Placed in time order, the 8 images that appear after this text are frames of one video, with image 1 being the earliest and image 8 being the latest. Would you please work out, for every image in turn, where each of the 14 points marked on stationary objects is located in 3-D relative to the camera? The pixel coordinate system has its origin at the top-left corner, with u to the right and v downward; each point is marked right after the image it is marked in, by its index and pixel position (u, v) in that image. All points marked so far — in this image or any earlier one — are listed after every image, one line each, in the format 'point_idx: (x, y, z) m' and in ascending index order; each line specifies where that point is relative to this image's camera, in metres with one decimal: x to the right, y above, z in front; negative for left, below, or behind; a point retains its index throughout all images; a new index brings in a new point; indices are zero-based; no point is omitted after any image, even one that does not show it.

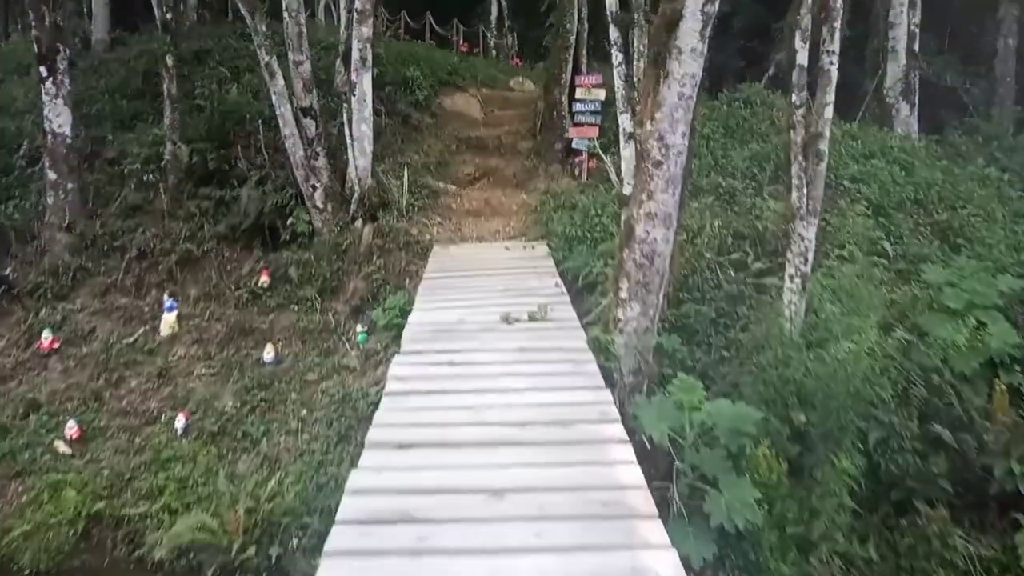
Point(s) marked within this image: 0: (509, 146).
0: (0.0, +1.7, +9.7) m
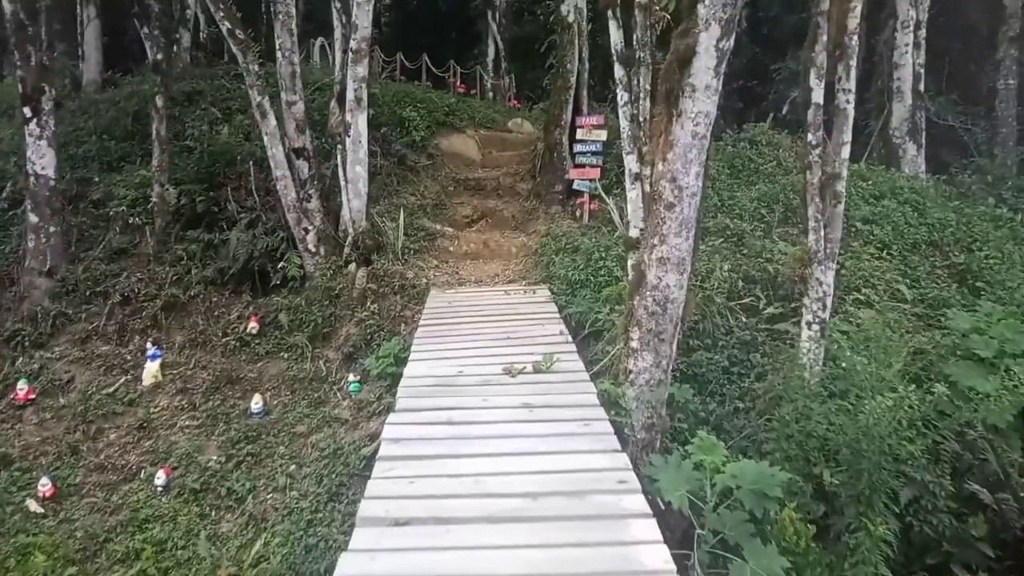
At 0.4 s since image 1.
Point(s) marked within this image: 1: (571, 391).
0: (0.0, +1.2, +9.4) m
1: (+0.3, -0.6, +4.4) m
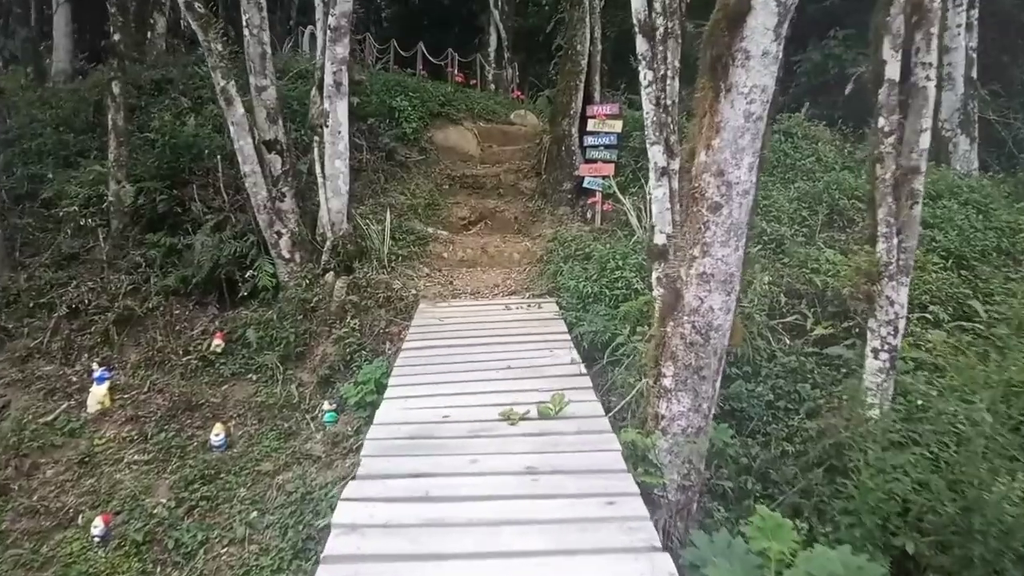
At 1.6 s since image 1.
0: (0.0, +1.1, +8.4) m
1: (+0.3, -0.7, +3.4) m
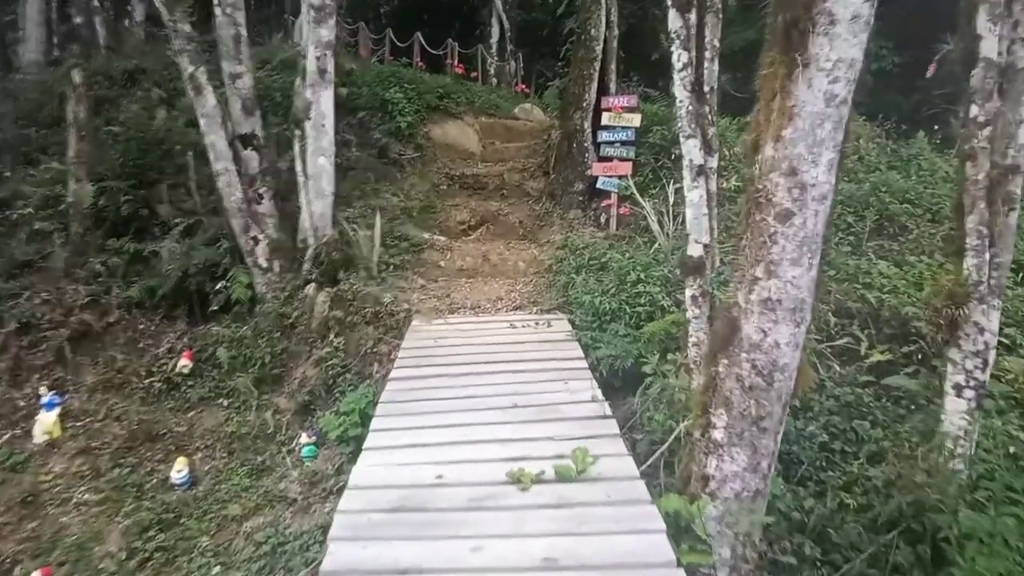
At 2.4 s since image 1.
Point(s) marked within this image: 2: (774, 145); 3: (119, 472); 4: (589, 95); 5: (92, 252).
0: (0.0, +1.0, +7.6) m
1: (+0.4, -0.8, +2.6) m
2: (+0.9, +0.5, +2.8) m
3: (-2.7, -1.3, +5.5) m
4: (+0.7, +1.7, +6.8) m
5: (-3.6, +0.3, +6.7) m
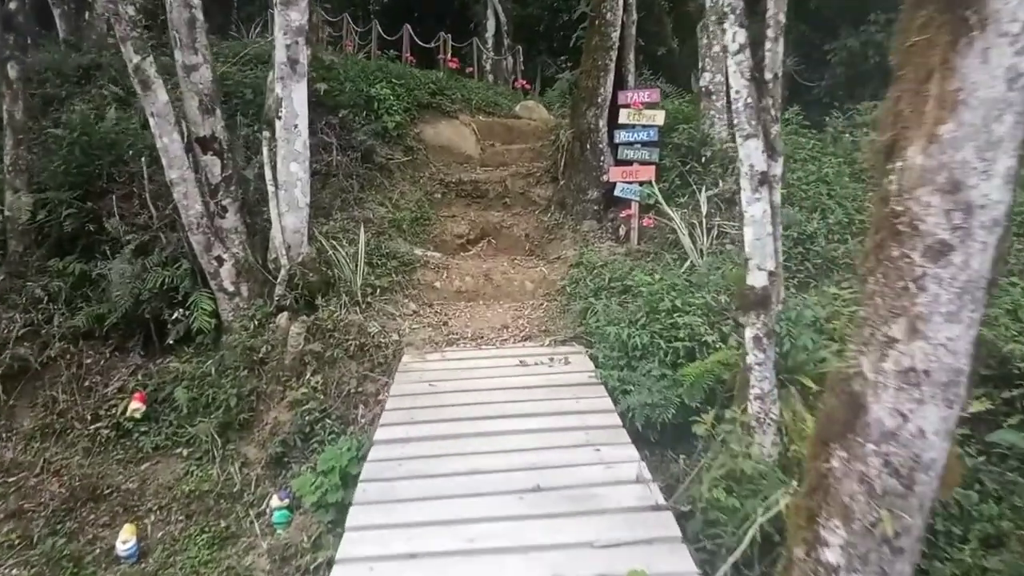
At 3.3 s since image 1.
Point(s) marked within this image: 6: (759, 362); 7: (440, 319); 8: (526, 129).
0: (0.0, +0.8, +6.7) m
1: (+0.5, -1.0, +1.7) m
2: (+1.0, +0.3, +1.9) m
3: (-2.7, -1.5, +4.6) m
4: (+0.7, +1.5, +5.9) m
5: (-3.6, +0.1, +5.8) m
6: (+1.1, -0.3, +3.4) m
7: (-0.5, -0.2, +5.4) m
8: (+0.1, +1.6, +7.9) m
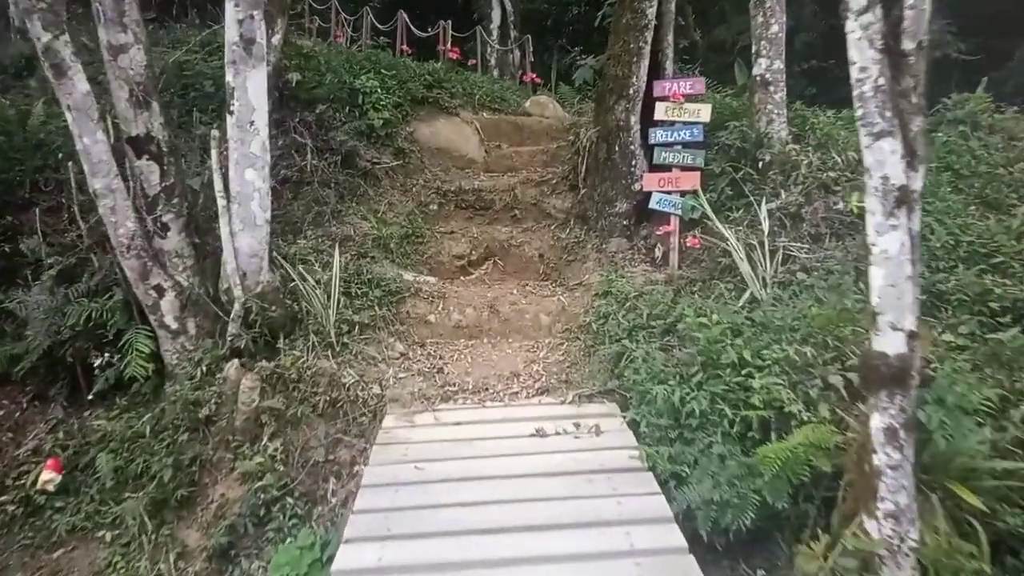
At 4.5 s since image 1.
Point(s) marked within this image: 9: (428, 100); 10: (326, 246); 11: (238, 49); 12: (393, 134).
0: (+0.1, +0.6, +5.7) m
1: (+0.5, -1.2, +0.7) m
2: (+1.0, +0.1, +0.8) m
3: (-2.6, -1.7, +3.5) m
4: (+0.8, +1.3, +4.8) m
5: (-3.5, -0.1, +4.7) m
6: (+1.1, -0.5, +2.4) m
7: (-0.4, -0.4, +4.3) m
8: (+0.2, +1.4, +6.9) m
9: (-0.7, +1.6, +6.6) m
10: (-1.1, +0.3, +4.8) m
11: (-1.4, +1.2, +4.0) m
12: (-0.9, +1.2, +5.9) m
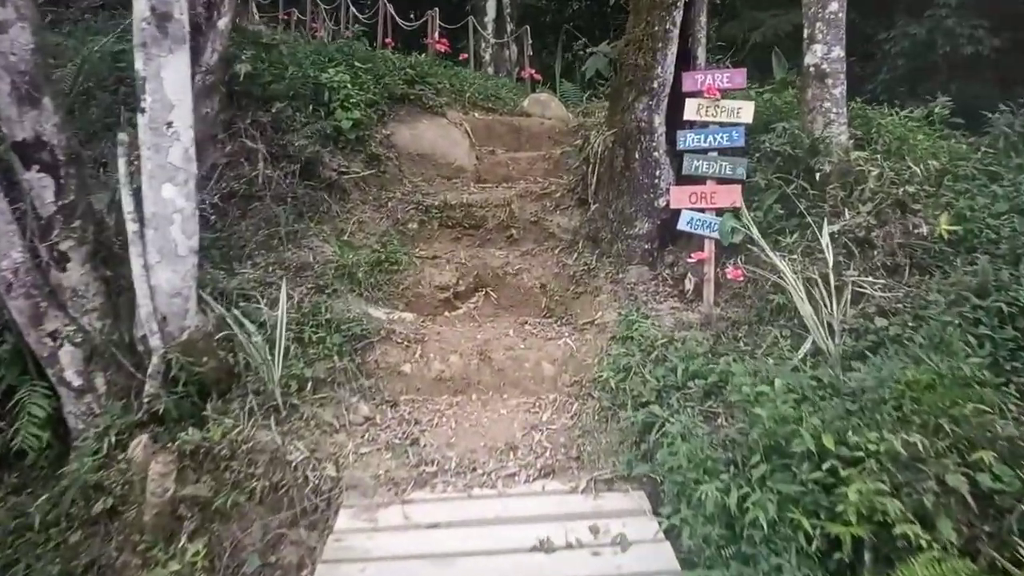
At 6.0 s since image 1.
0: (+0.1, +0.4, +4.8) m
1: (+0.5, -1.4, -0.3) m
2: (+1.0, 0.0, -0.1) m
3: (-2.6, -1.9, +2.6) m
4: (+0.7, +1.1, +3.9) m
5: (-3.5, -0.3, +3.8) m
6: (+1.1, -0.7, +1.4) m
7: (-0.5, -0.6, +3.4) m
8: (+0.2, +1.2, +6.0) m
9: (-0.7, +1.4, +5.6) m
10: (-1.2, +0.1, +3.9) m
11: (-1.4, +1.0, +3.1) m
12: (-0.9, +1.0, +5.0) m
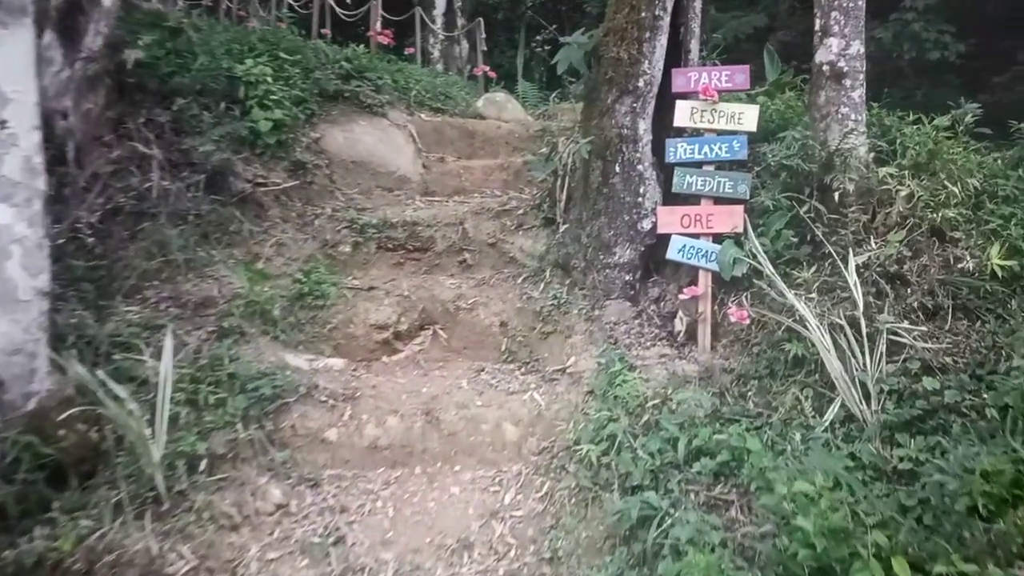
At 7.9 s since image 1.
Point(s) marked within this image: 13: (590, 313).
0: (-0.1, +0.2, +4.0) m
1: (+0.6, -1.5, -0.9) m
2: (+1.1, -0.2, -0.8) m
3: (-2.7, -2.0, +1.7) m
4: (+0.6, +0.9, +3.2) m
5: (-3.7, -0.5, +2.9) m
6: (+1.1, -0.9, +0.8) m
7: (-0.6, -0.8, +2.6) m
8: (-0.1, +1.0, +5.2) m
9: (-1.0, +1.2, +4.9) m
10: (-1.3, -0.1, +3.1) m
11: (-1.6, +0.9, +2.3) m
12: (-1.2, +0.8, +4.2) m
13: (+0.3, -0.1, +3.4) m
